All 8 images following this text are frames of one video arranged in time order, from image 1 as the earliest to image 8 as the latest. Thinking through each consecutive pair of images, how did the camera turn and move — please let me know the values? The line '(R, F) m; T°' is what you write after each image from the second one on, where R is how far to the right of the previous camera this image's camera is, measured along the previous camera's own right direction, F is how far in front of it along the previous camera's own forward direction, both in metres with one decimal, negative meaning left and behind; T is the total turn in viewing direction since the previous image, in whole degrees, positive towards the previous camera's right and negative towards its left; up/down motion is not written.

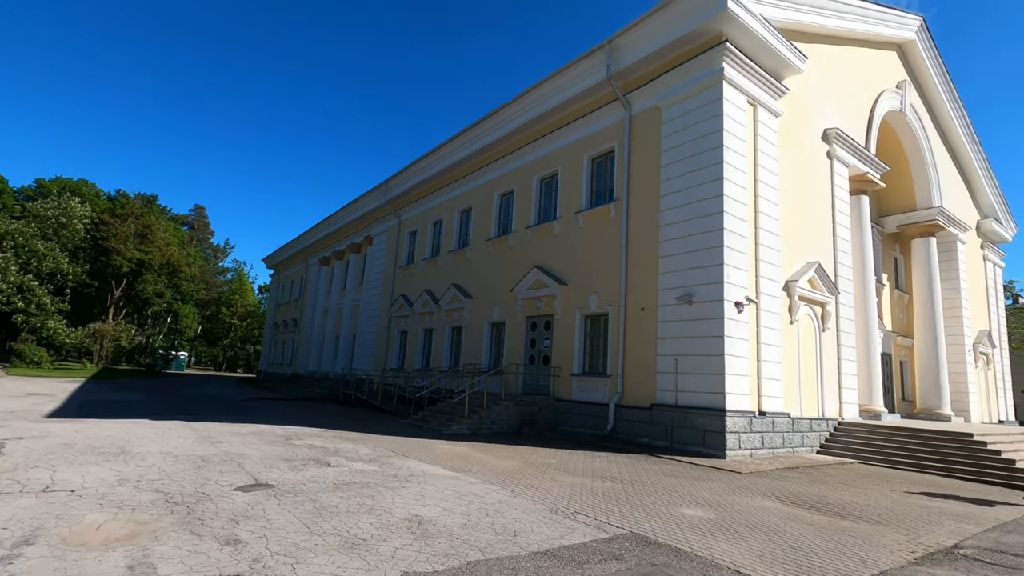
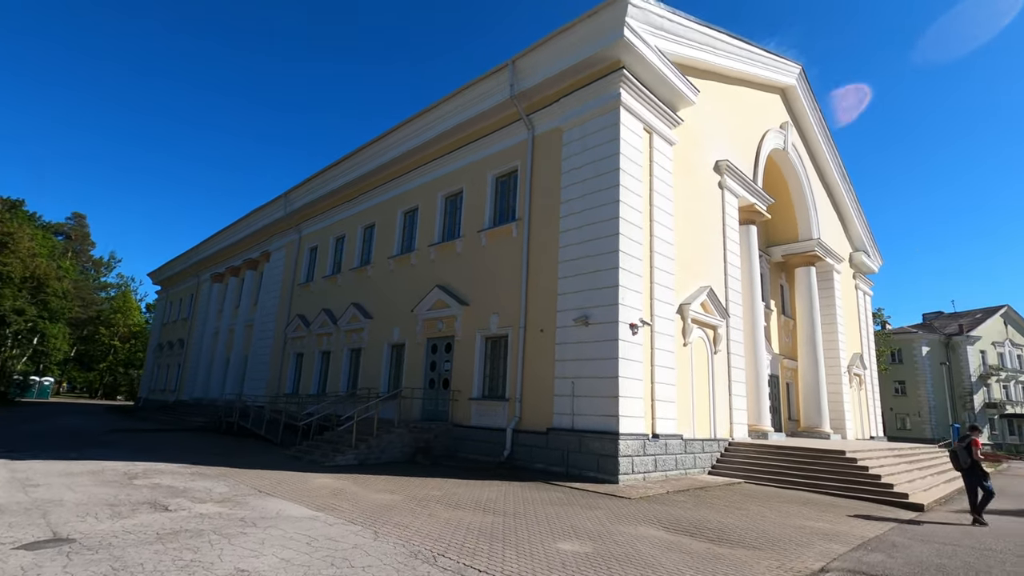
(+0.6, +0.4) m; +8°
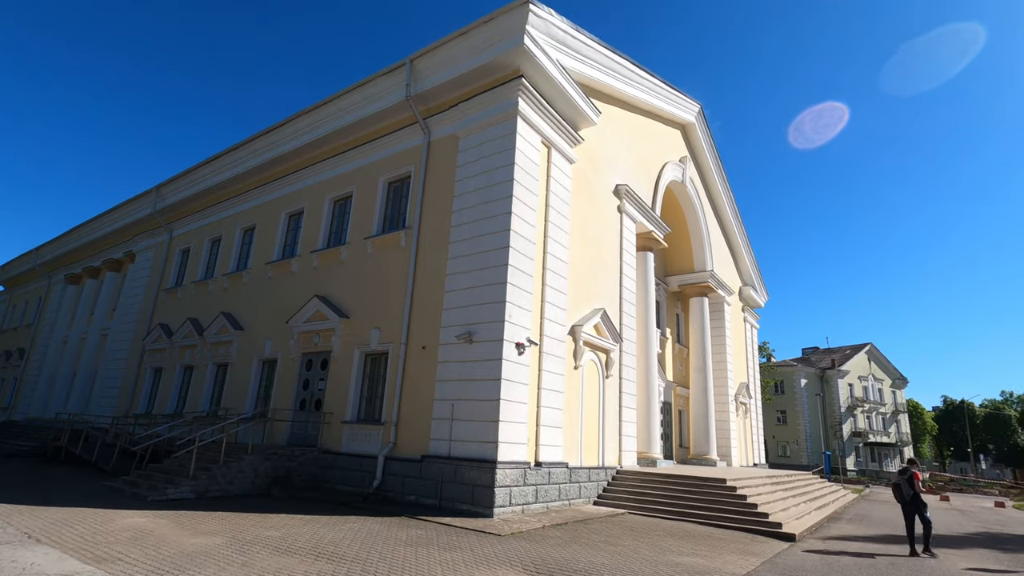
(+0.7, +0.8) m; +9°
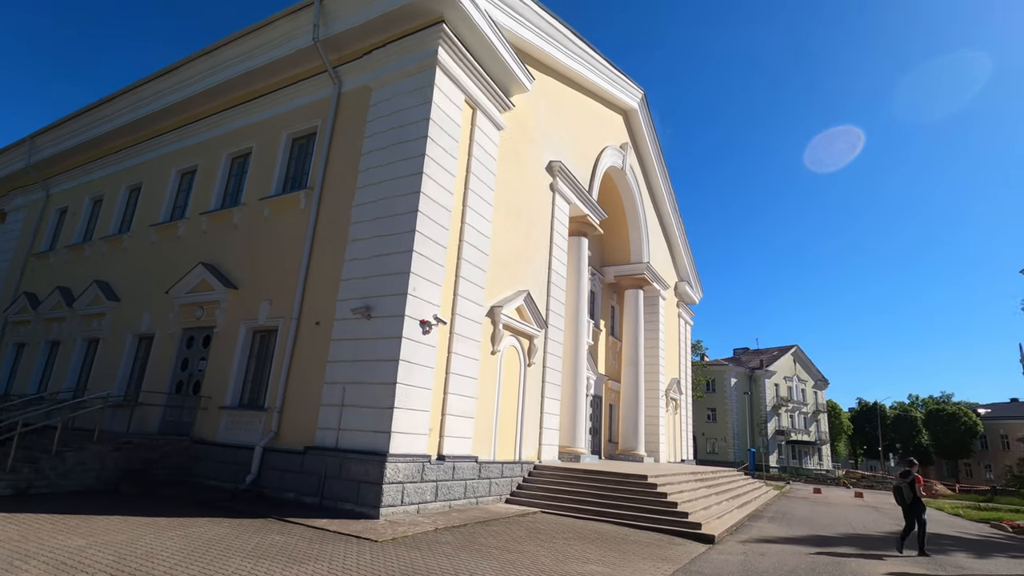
(+0.7, +1.1) m; +6°
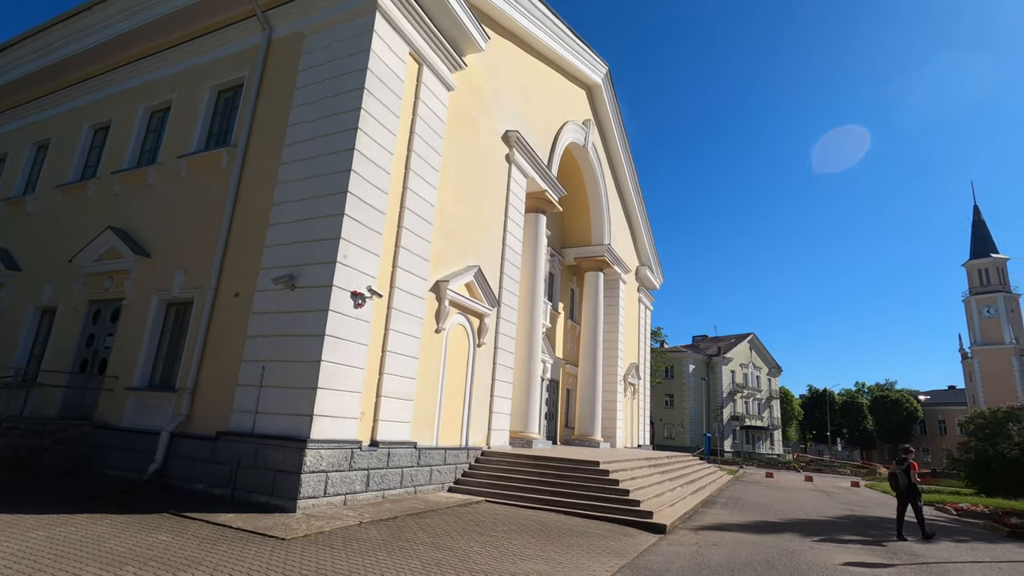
(+0.4, +0.8) m; +4°
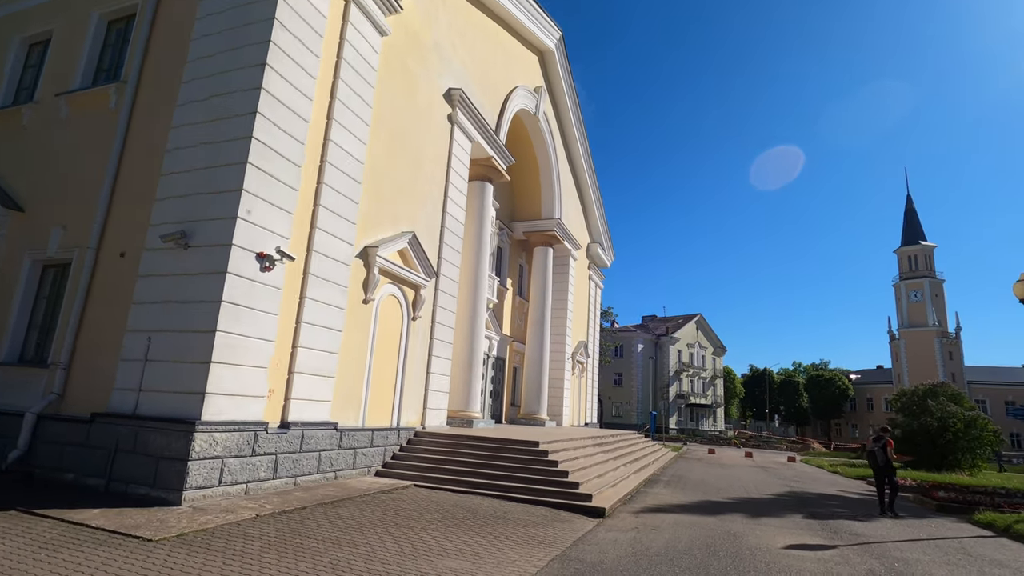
(+0.3, +0.8) m; +5°
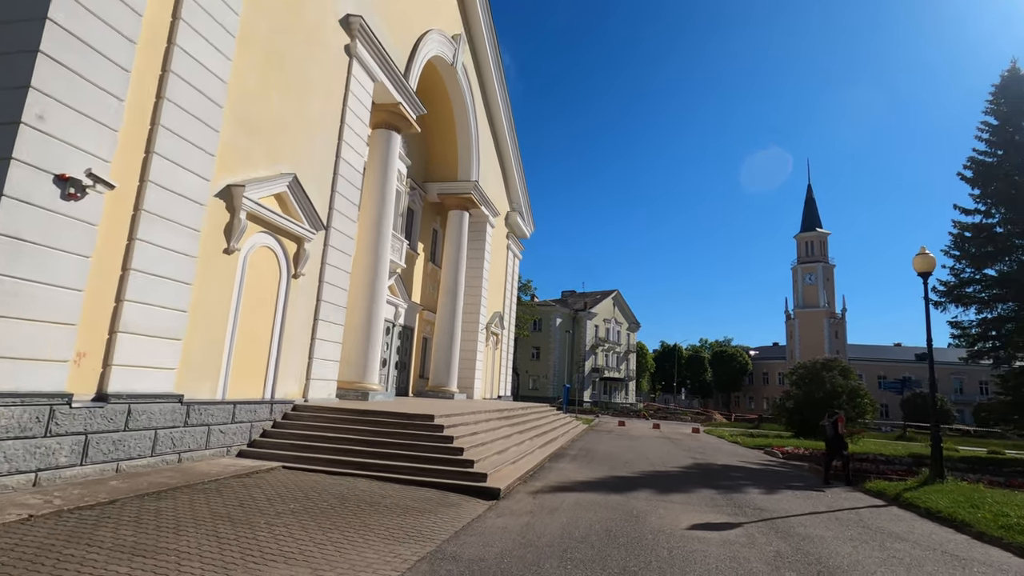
(+0.5, +1.0) m; +8°
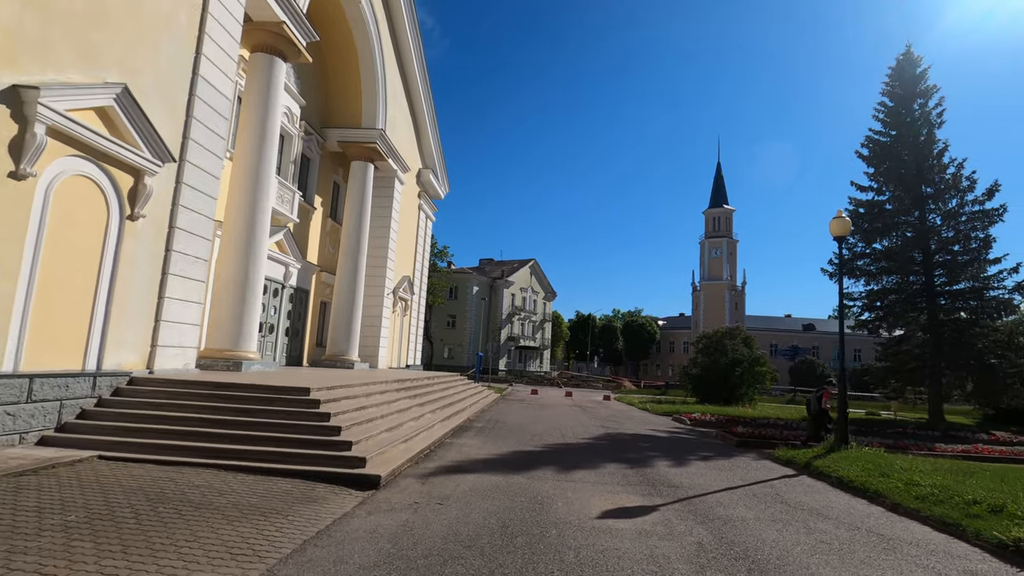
(+0.4, +1.2) m; +9°
